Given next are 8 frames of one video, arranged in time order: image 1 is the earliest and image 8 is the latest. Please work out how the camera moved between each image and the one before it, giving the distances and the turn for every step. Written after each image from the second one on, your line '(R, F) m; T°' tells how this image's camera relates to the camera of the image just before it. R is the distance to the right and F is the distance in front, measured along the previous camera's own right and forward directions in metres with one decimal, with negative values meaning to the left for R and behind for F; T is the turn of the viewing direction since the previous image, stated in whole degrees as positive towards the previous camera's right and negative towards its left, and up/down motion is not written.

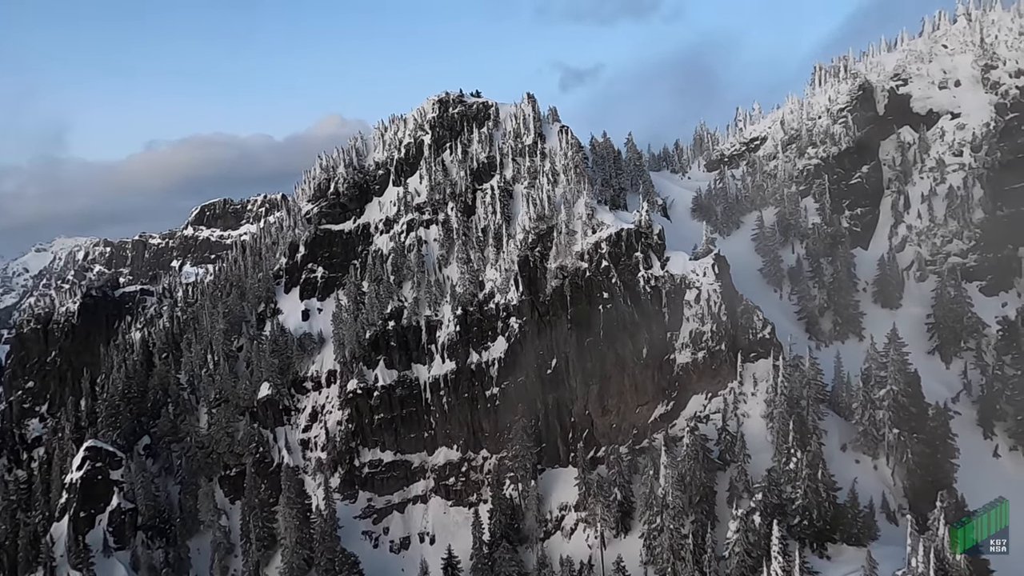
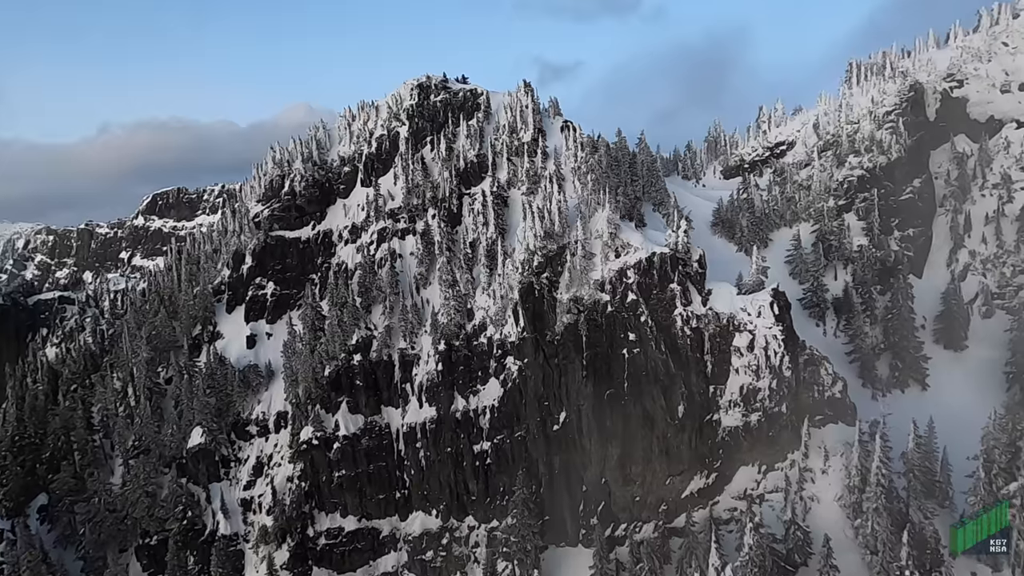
(-5.5, +24.2) m; +3°
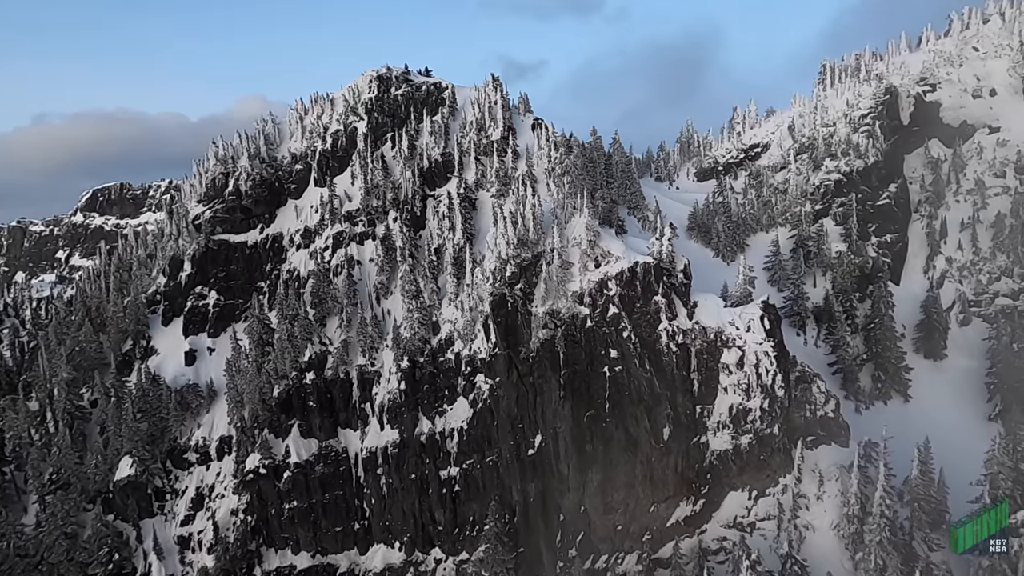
(-1.1, +8.1) m; +4°
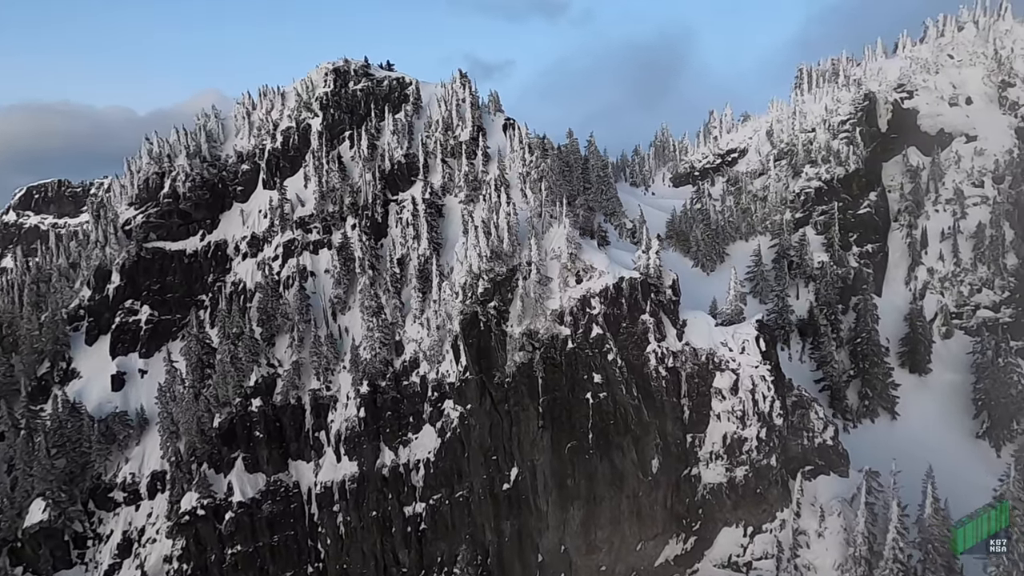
(-1.1, +8.3) m; +4°
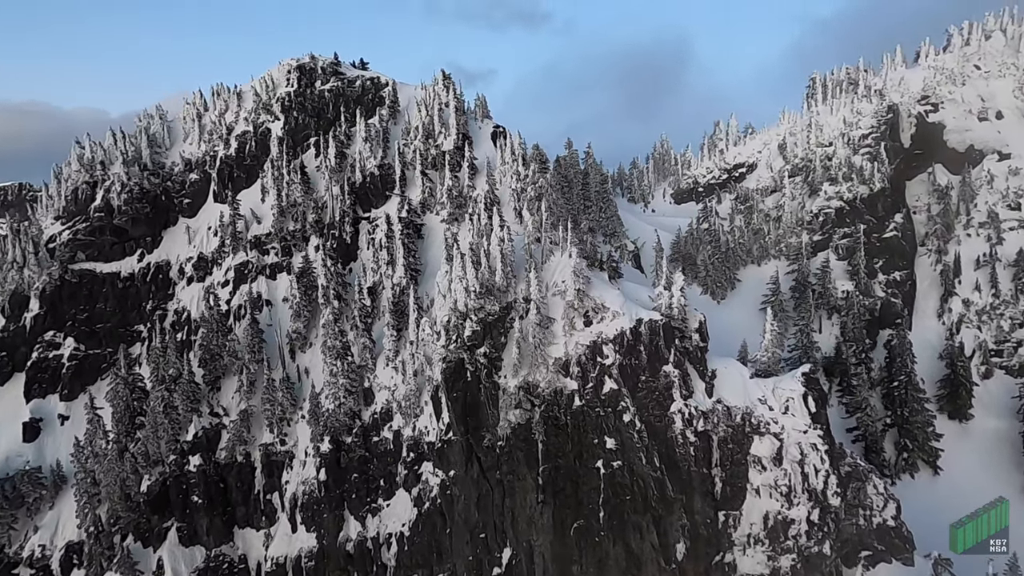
(-1.5, +13.4) m; +2°
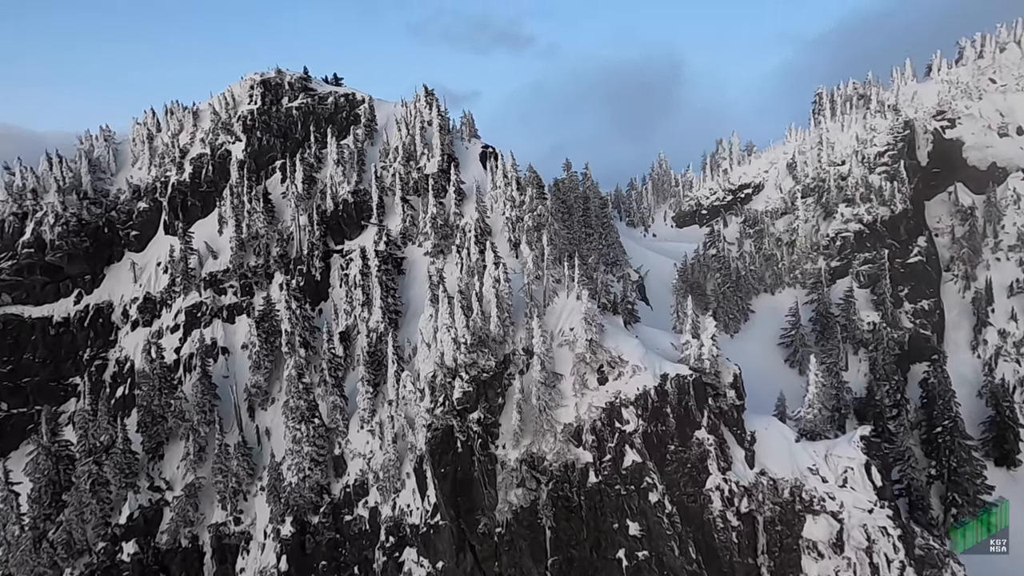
(-1.2, +10.4) m; +2°
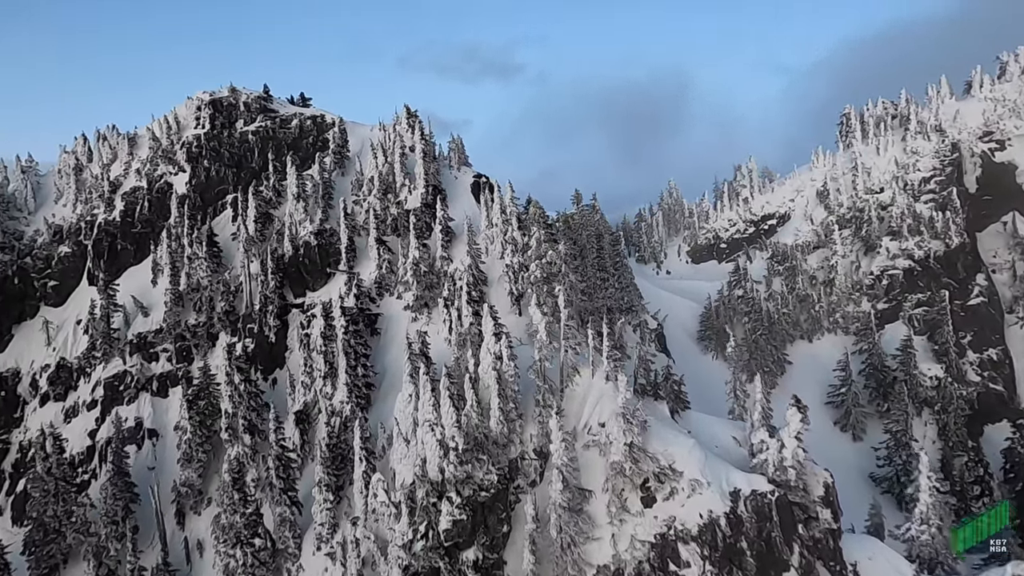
(-1.2, +14.0) m; +1°
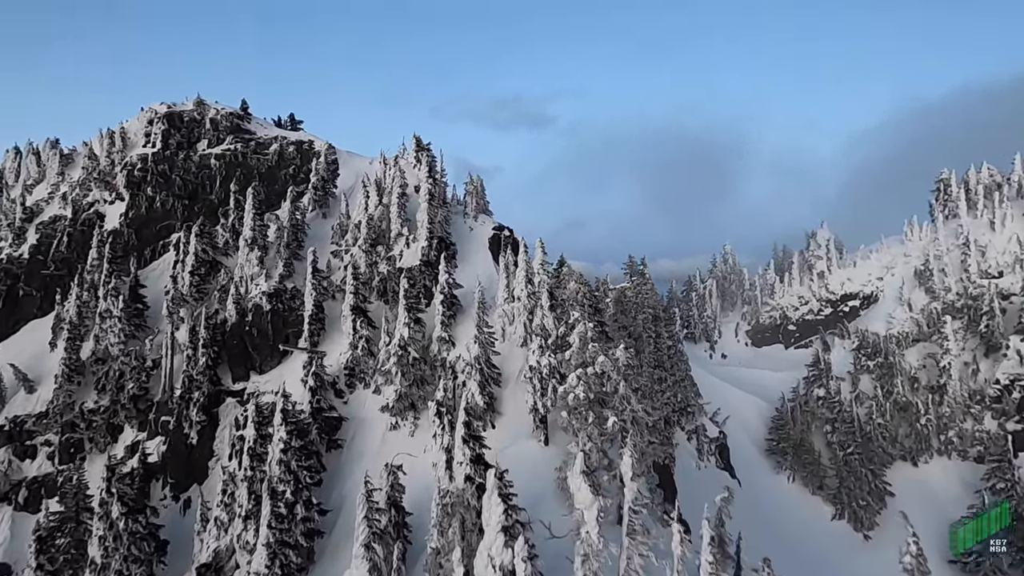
(-1.1, +17.5) m; -2°
